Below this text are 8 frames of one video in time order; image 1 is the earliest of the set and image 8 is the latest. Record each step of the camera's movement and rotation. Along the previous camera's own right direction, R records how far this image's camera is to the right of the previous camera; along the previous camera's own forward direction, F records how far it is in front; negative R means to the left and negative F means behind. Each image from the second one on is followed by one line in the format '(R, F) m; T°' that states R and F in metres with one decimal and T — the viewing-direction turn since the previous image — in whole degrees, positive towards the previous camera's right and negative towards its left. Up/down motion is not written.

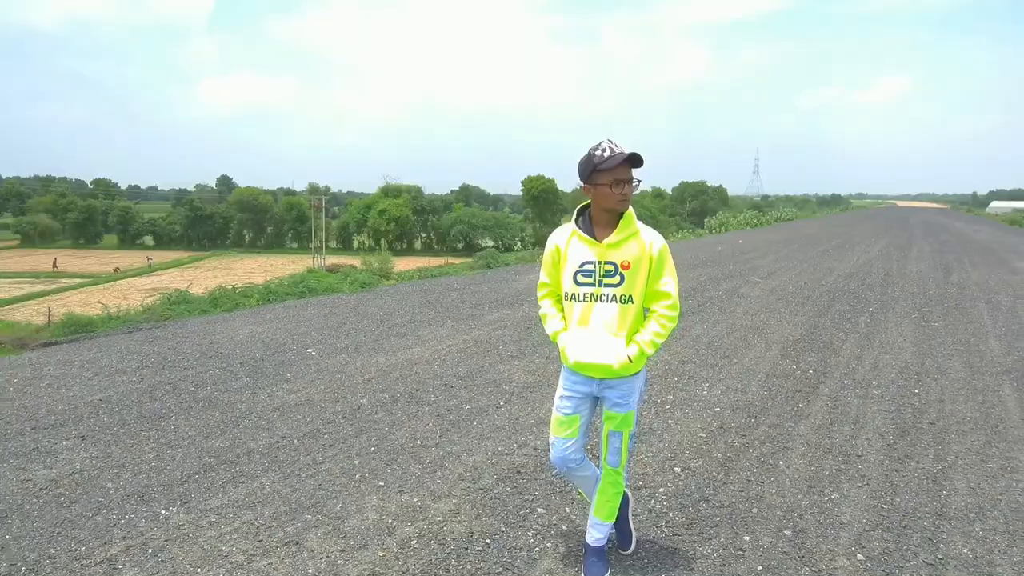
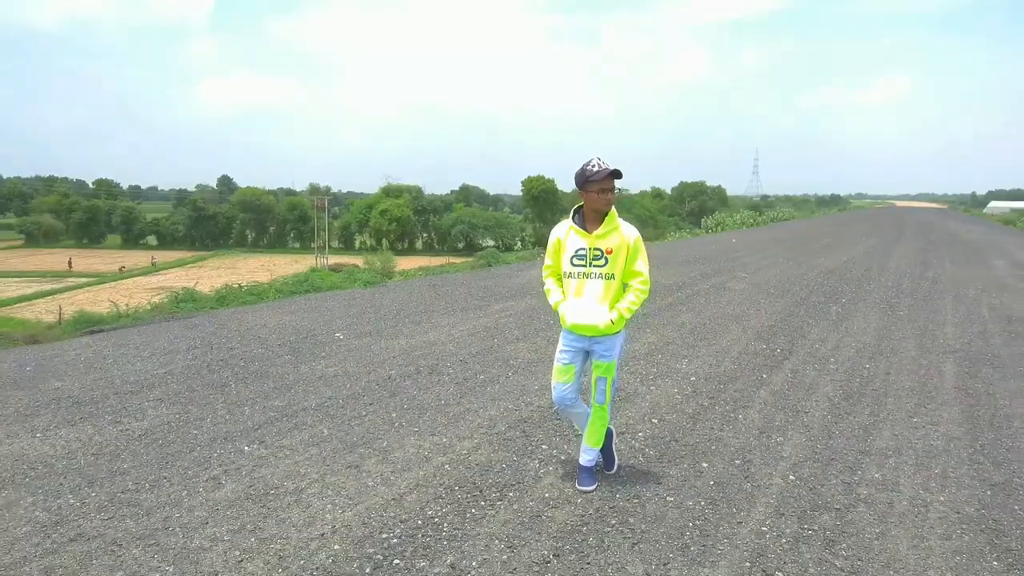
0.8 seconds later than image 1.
(0.0, -0.7) m; 0°
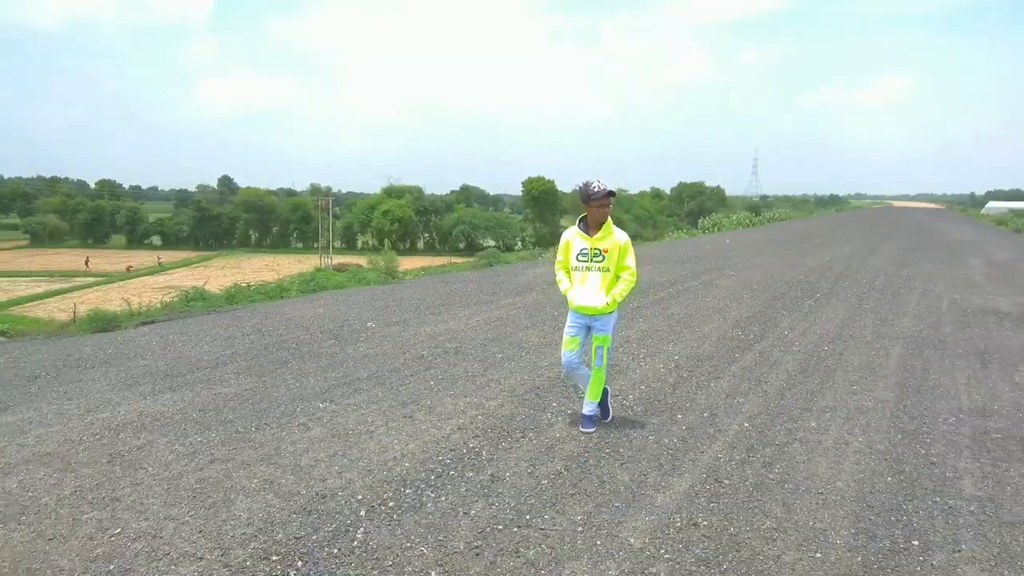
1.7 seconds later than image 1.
(-0.1, -0.9) m; 0°
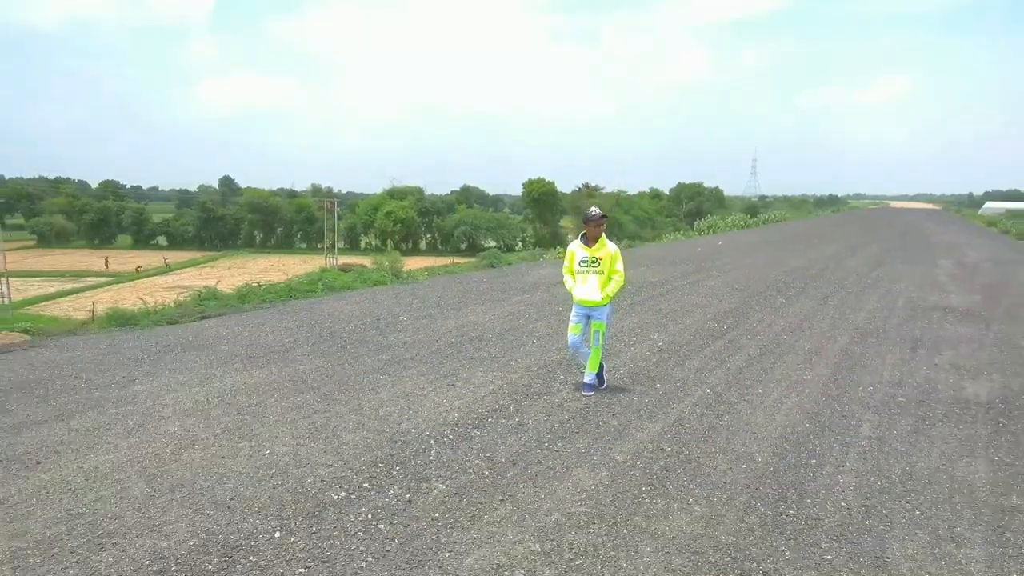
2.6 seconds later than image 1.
(-0.1, -1.2) m; 0°
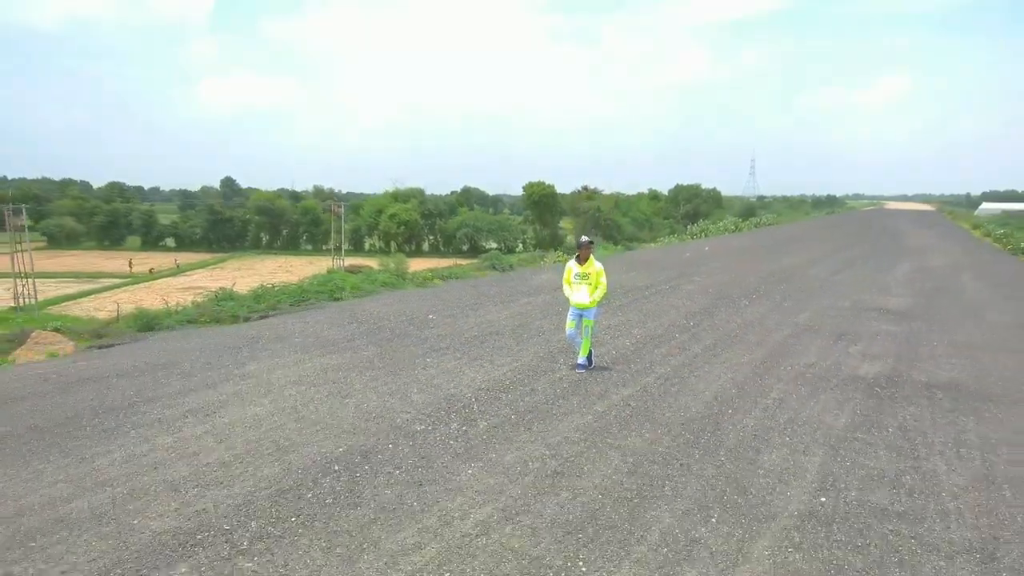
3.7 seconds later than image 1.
(-0.1, -1.9) m; 0°
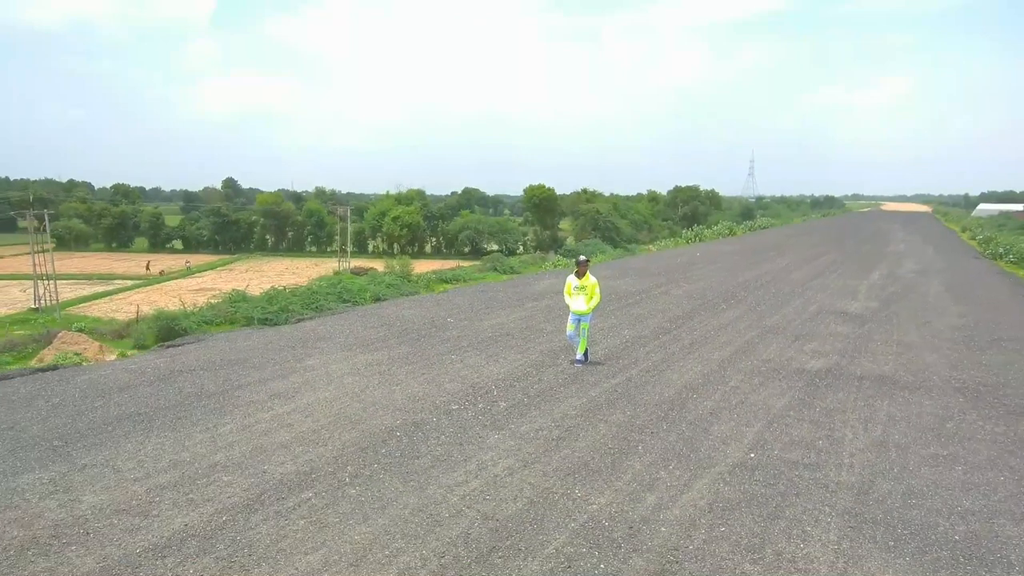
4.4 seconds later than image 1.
(-0.1, -1.7) m; 0°
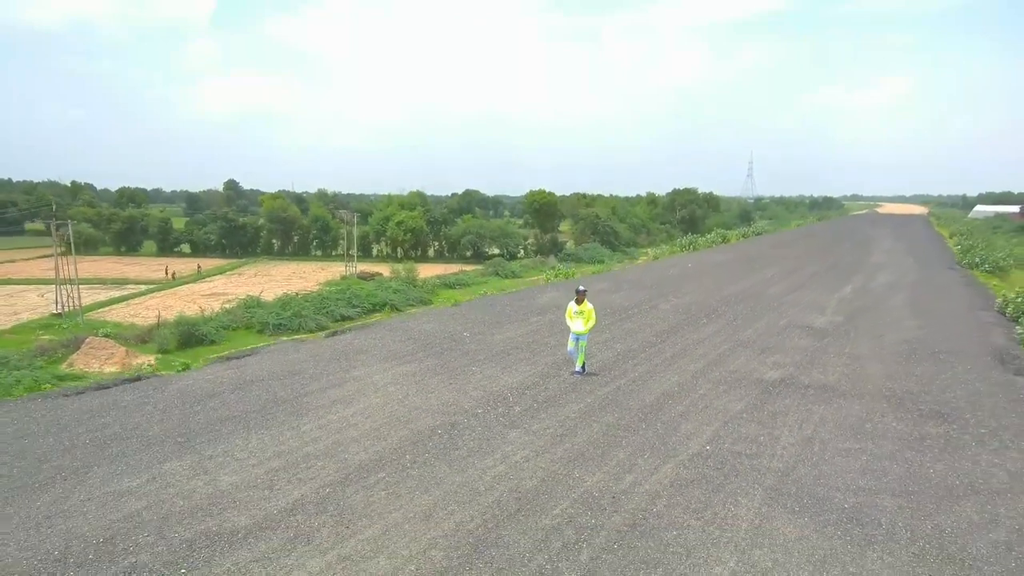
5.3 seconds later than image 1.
(-0.1, -2.0) m; 0°
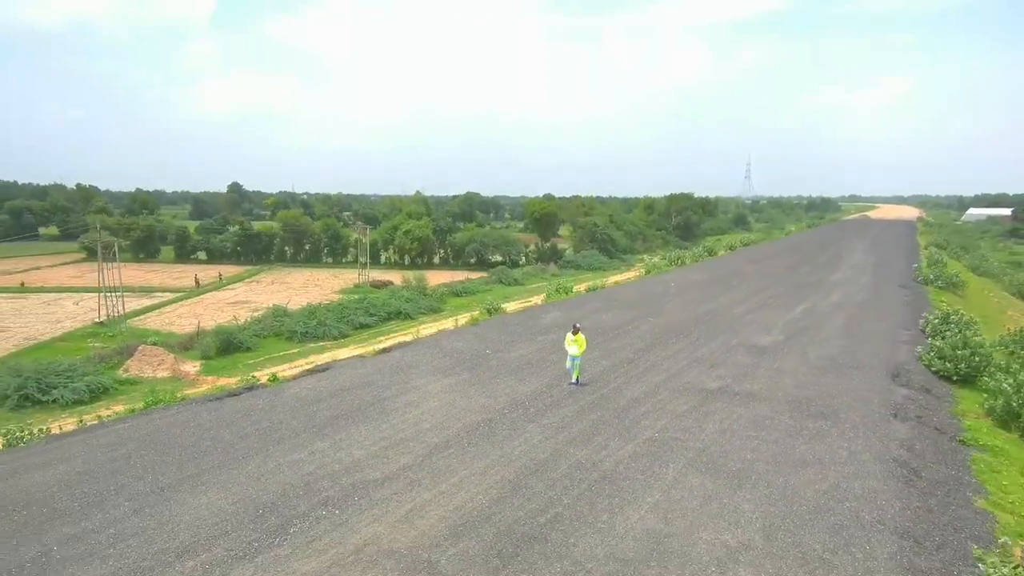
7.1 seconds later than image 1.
(-0.2, -4.4) m; 0°
